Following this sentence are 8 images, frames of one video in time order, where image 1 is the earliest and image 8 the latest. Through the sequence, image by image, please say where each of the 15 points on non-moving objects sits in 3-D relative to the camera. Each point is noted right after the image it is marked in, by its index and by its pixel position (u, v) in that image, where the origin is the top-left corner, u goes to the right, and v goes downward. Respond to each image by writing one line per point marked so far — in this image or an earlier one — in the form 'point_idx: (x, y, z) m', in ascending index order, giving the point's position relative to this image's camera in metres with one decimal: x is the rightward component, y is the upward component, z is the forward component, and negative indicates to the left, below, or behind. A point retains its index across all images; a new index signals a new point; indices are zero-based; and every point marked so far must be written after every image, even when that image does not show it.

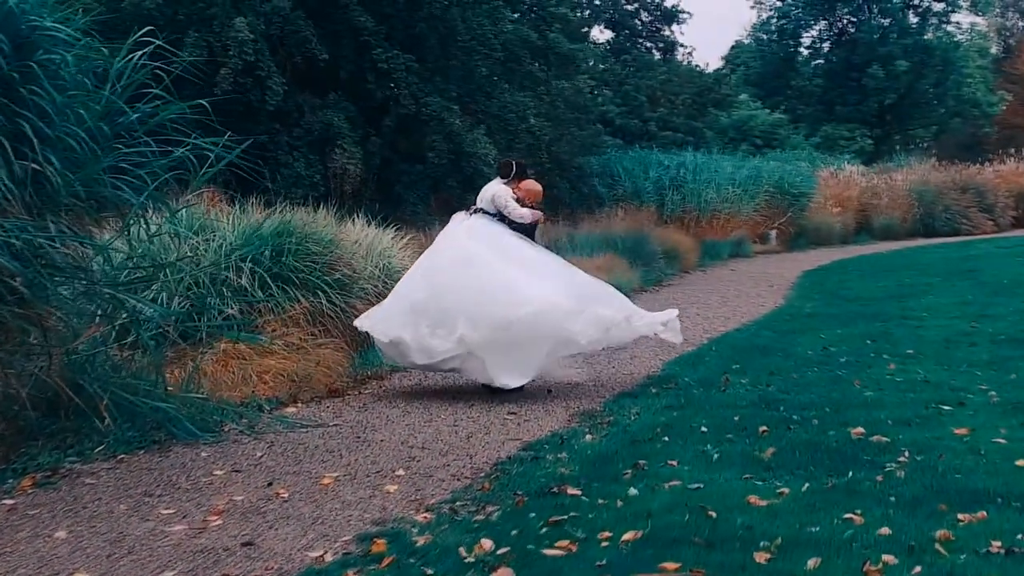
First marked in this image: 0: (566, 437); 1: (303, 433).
0: (+0.2, -0.7, +6.4) m
1: (-1.0, -0.7, +6.8) m
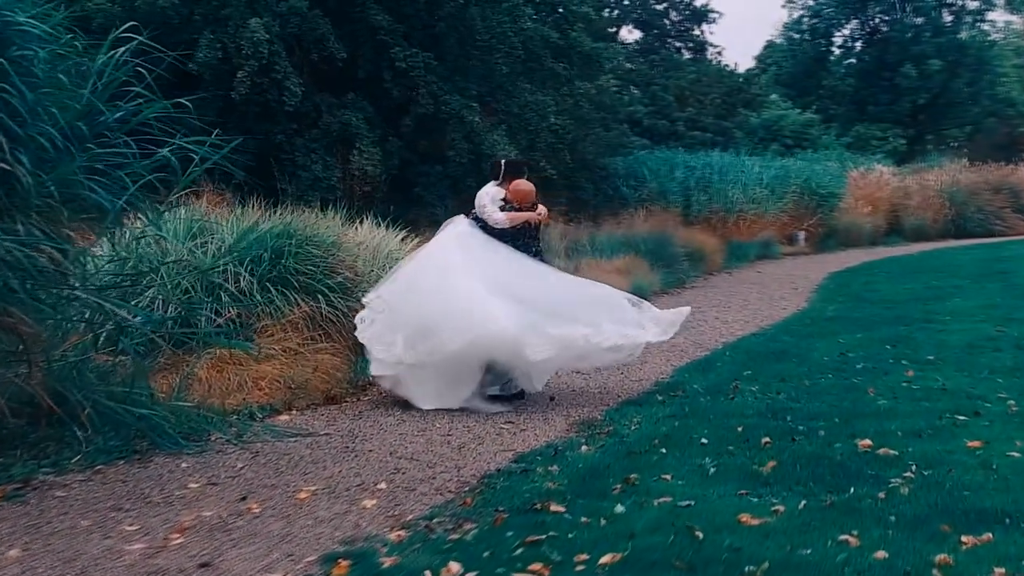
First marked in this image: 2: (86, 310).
0: (+0.2, -0.7, +6.2) m
1: (-1.0, -0.7, +6.6) m
2: (-1.9, -0.1, +6.2) m
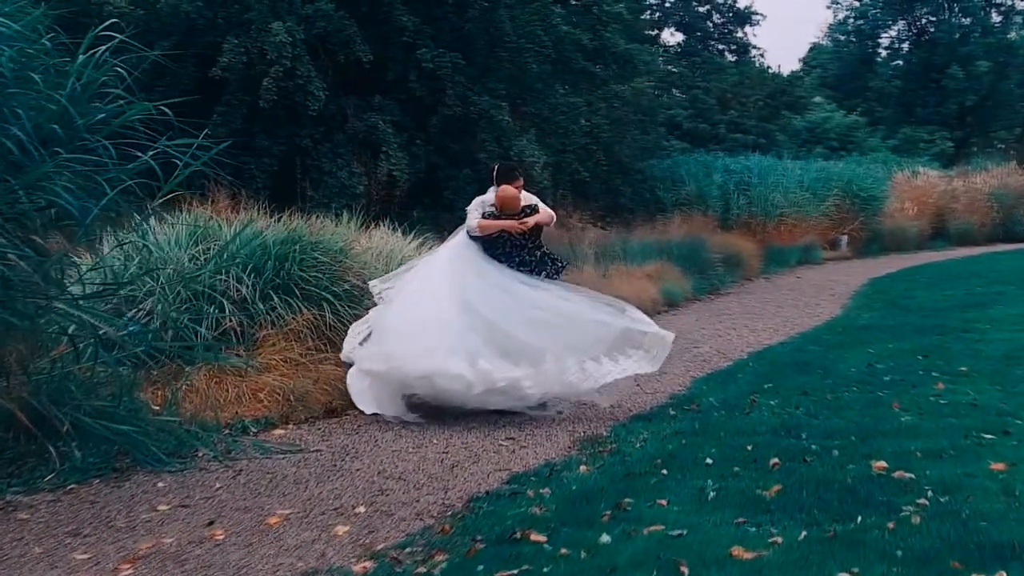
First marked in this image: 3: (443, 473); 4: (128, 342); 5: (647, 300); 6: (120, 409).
0: (+0.2, -0.7, +5.8) m
1: (-1.0, -0.8, +6.3) m
2: (-1.9, -0.1, +5.9) m
3: (-0.3, -0.8, +5.9) m
4: (-1.7, -0.2, +6.3) m
5: (+1.5, -0.1, +14.9) m
6: (-1.8, -0.5, +6.5) m
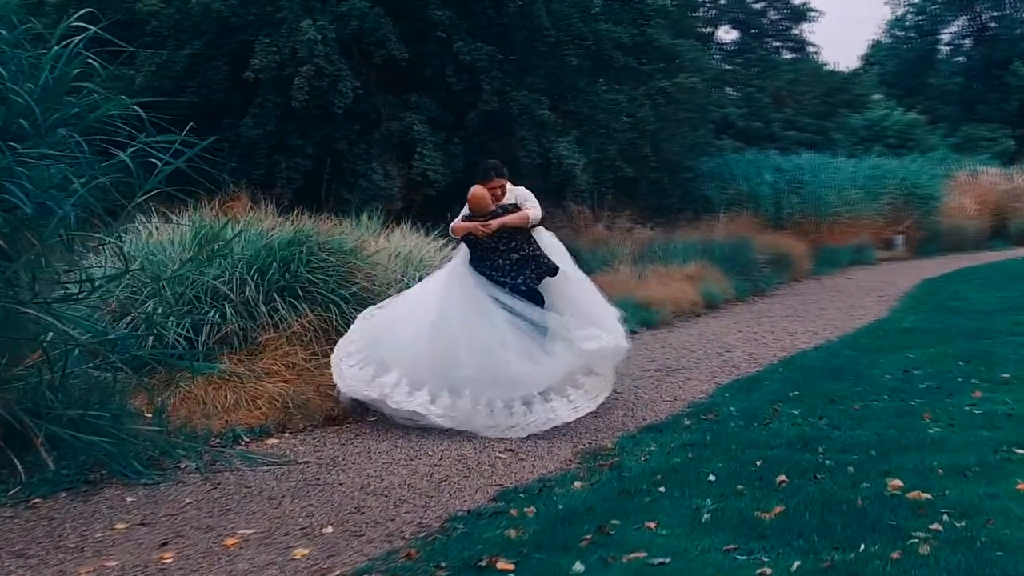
0: (+0.1, -0.8, +5.4) m
1: (-1.1, -0.8, +6.0) m
2: (-1.9, -0.2, +5.6) m
3: (-0.3, -0.8, +5.5) m
4: (-1.7, -0.2, +6.0) m
5: (+1.8, -0.1, +14.5) m
6: (-1.8, -0.5, +6.2) m
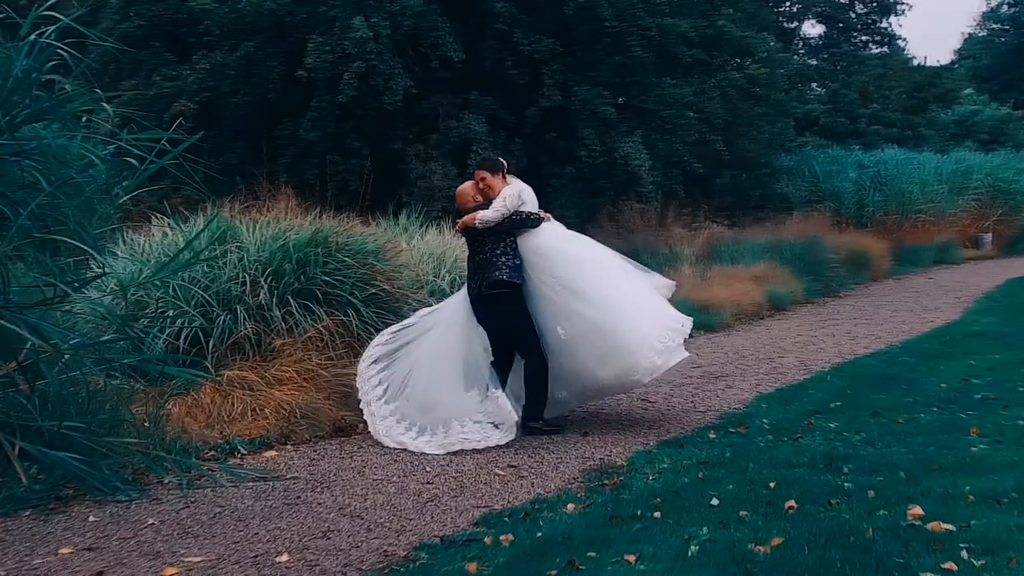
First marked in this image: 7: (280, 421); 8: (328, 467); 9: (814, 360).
0: (+0.1, -0.8, +5.0) m
1: (-1.1, -0.8, +5.6) m
2: (-2.0, -0.2, +5.3) m
3: (-0.4, -0.8, +5.1) m
4: (-1.7, -0.3, +5.7) m
5: (+2.3, -0.2, +13.9) m
6: (-1.8, -0.6, +5.9) m
7: (-1.2, -0.7, +7.1) m
8: (-0.8, -0.8, +6.1) m
9: (+2.0, -0.5, +9.6) m
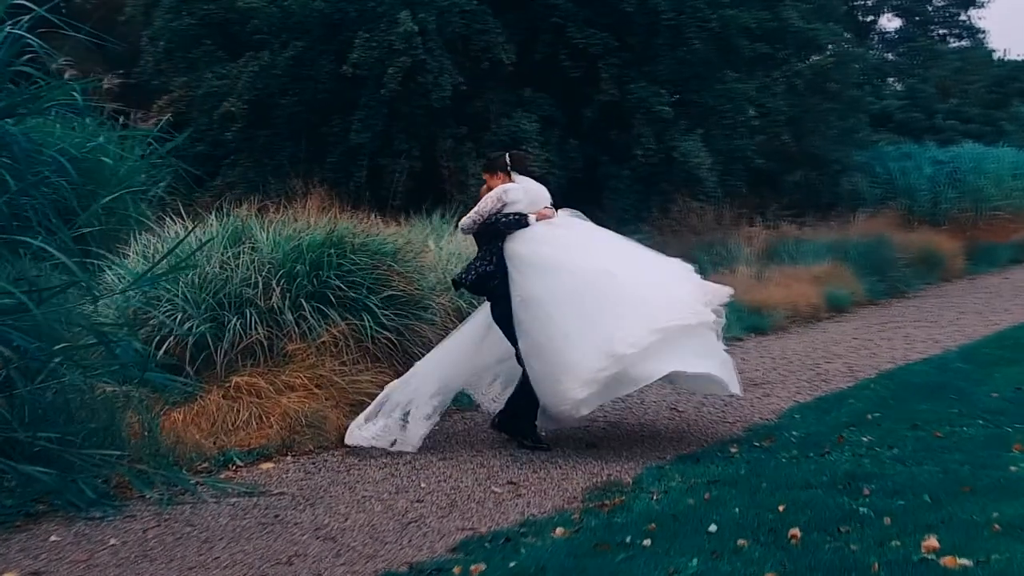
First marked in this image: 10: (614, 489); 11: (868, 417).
0: (+0.1, -0.8, +4.6) m
1: (-1.1, -0.8, +5.3) m
2: (-2.0, -0.2, +5.0) m
3: (-0.4, -0.8, +4.7) m
4: (-1.7, -0.3, +5.4) m
5: (+2.8, -0.2, +13.3) m
6: (-1.8, -0.6, +5.6) m
7: (-1.1, -0.7, +6.8) m
8: (-0.8, -0.8, +5.7) m
9: (+2.3, -0.5, +9.0) m
10: (+0.4, -0.7, +5.2) m
11: (+1.7, -0.6, +6.7) m
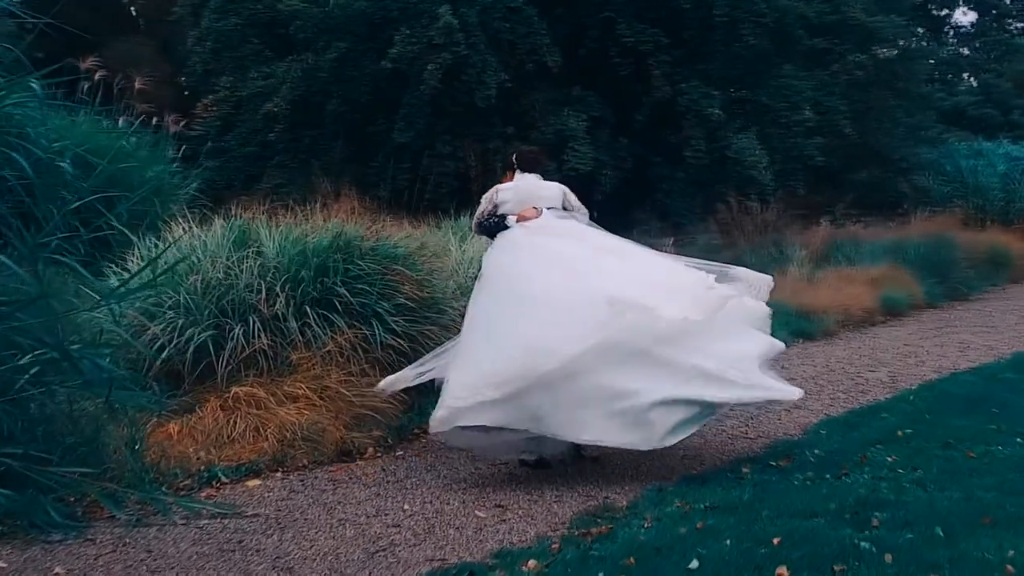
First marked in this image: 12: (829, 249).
0: (0.0, -0.8, +4.2) m
1: (-1.1, -0.9, +4.9) m
2: (-2.0, -0.2, +4.8) m
3: (-0.5, -0.8, +4.4) m
4: (-1.8, -0.3, +5.1) m
5: (+3.2, -0.2, +12.8) m
6: (-1.8, -0.6, +5.3) m
7: (-1.1, -0.7, +6.5) m
8: (-0.8, -0.8, +5.4) m
9: (+2.4, -0.5, +8.6) m
10: (+0.3, -0.8, +4.8) m
11: (+1.7, -0.6, +6.2) m
12: (+3.5, +0.4, +15.5) m
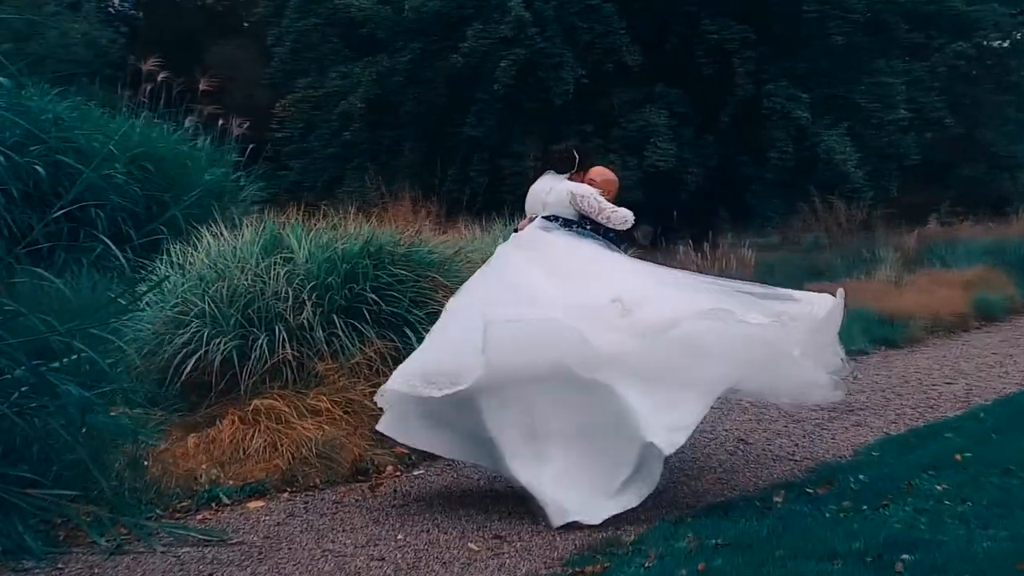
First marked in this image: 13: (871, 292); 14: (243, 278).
0: (-0.1, -0.9, +3.8) m
1: (-1.1, -0.9, +4.6) m
2: (-2.1, -0.3, +4.5) m
3: (-0.5, -0.9, +4.0) m
4: (-1.8, -0.4, +4.9) m
5: (+3.8, -0.2, +12.1) m
6: (-1.8, -0.6, +5.0) m
7: (-0.9, -0.8, +6.1) m
8: (-0.8, -0.9, +5.1) m
9: (+2.7, -0.6, +7.9) m
10: (+0.3, -0.8, +4.4) m
11: (+1.8, -0.7, +5.7) m
12: (+4.3, +0.4, +14.8) m
13: (+3.2, 0.0, +12.5) m
14: (-1.4, 0.0, +7.2) m
